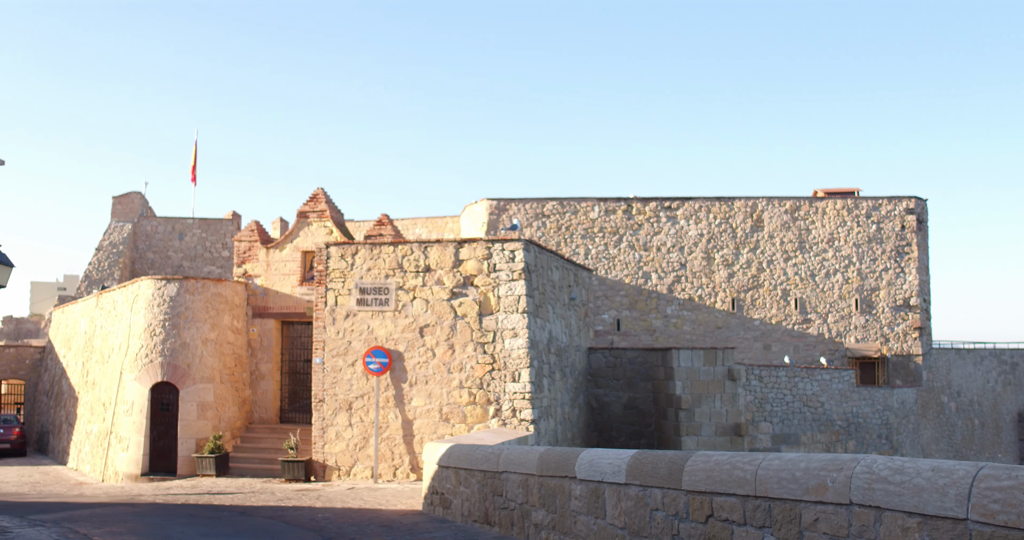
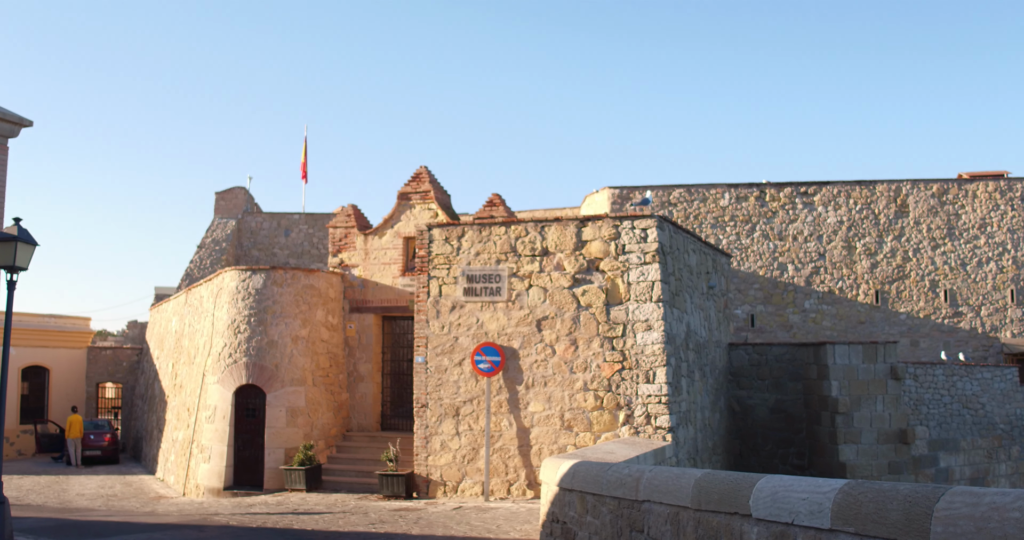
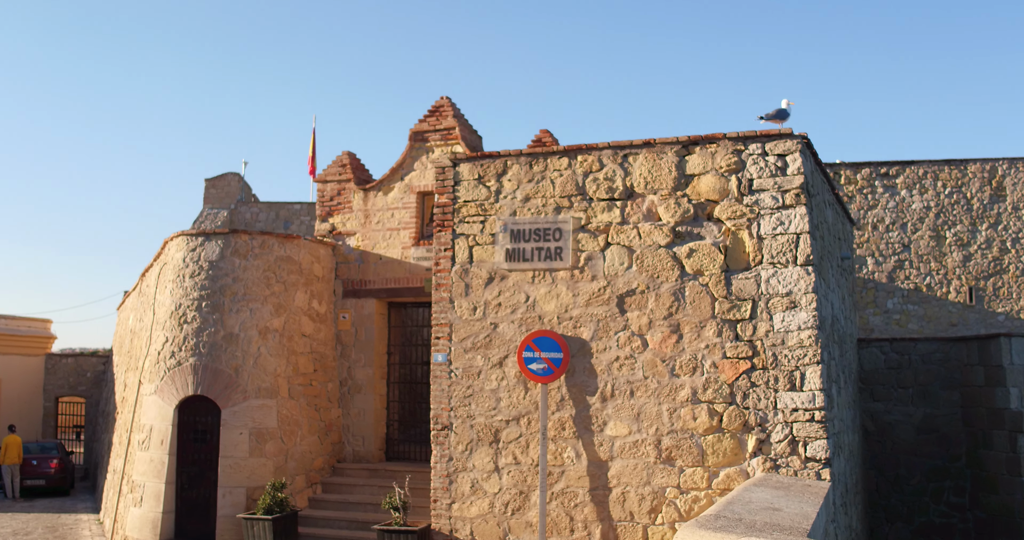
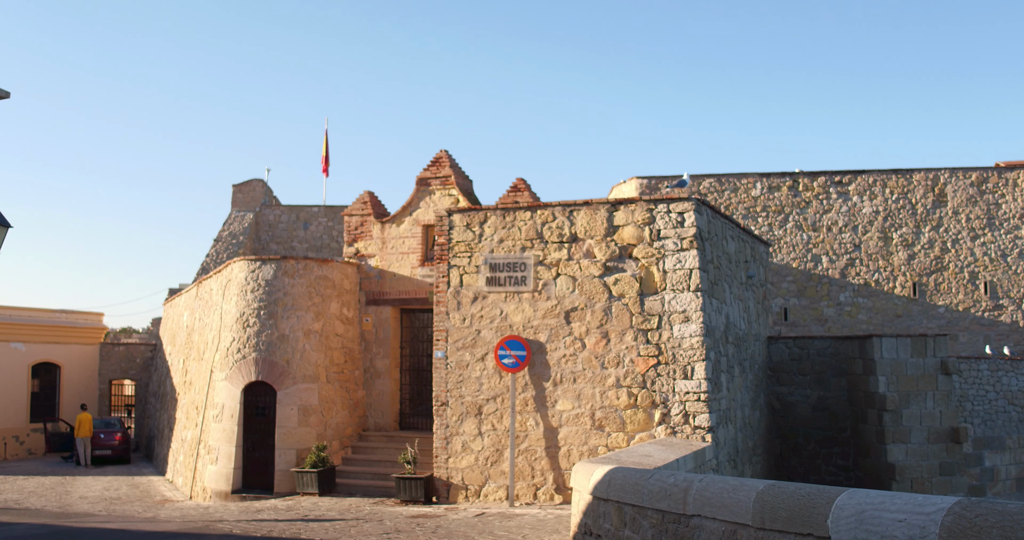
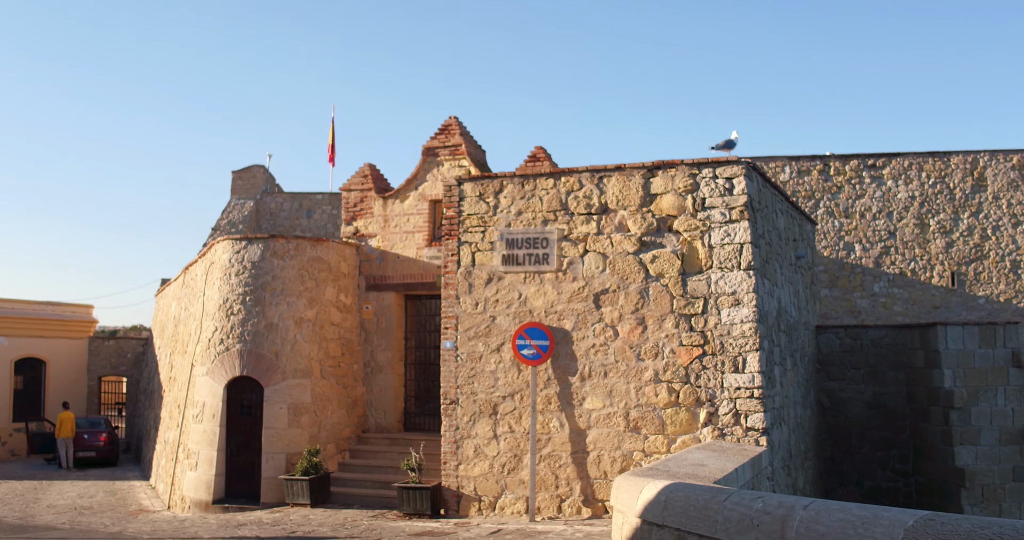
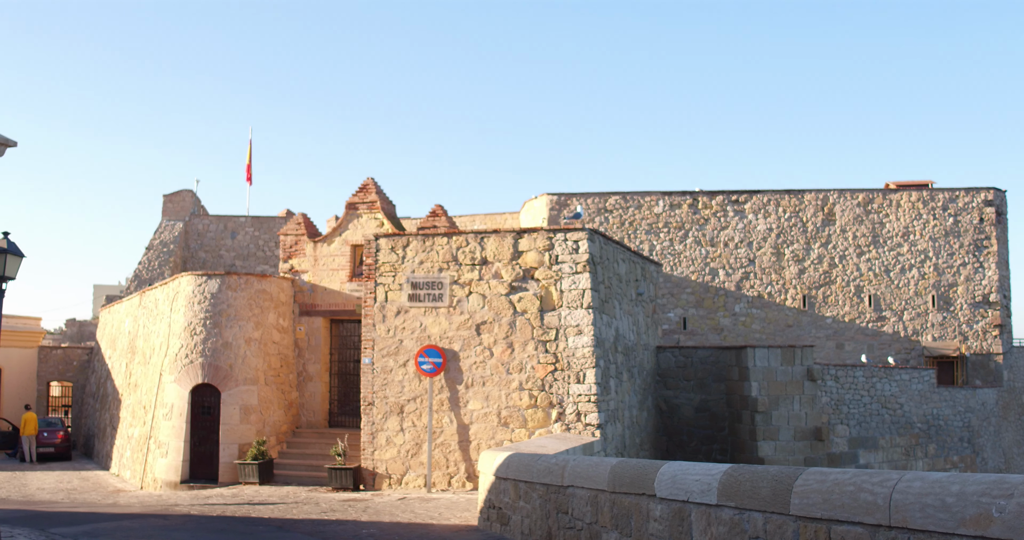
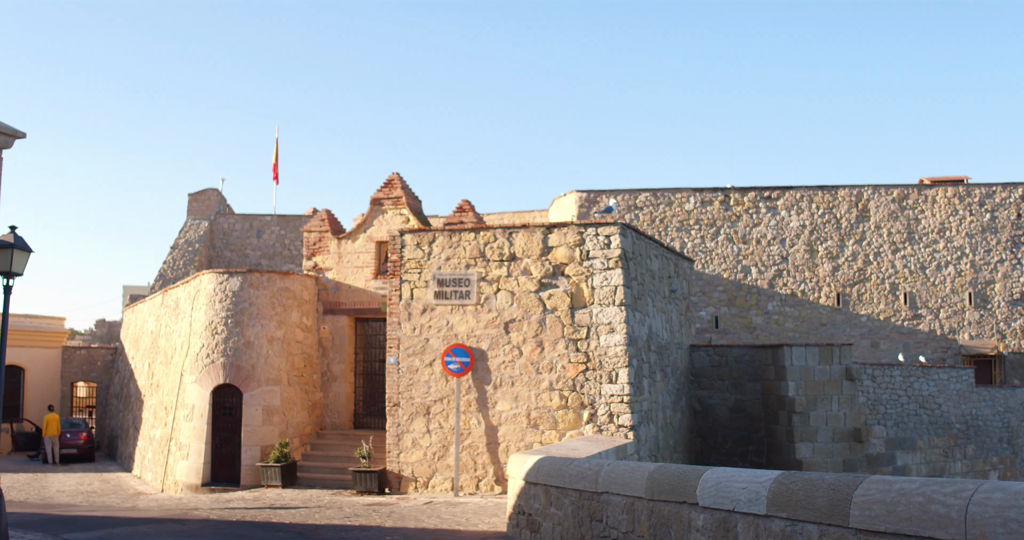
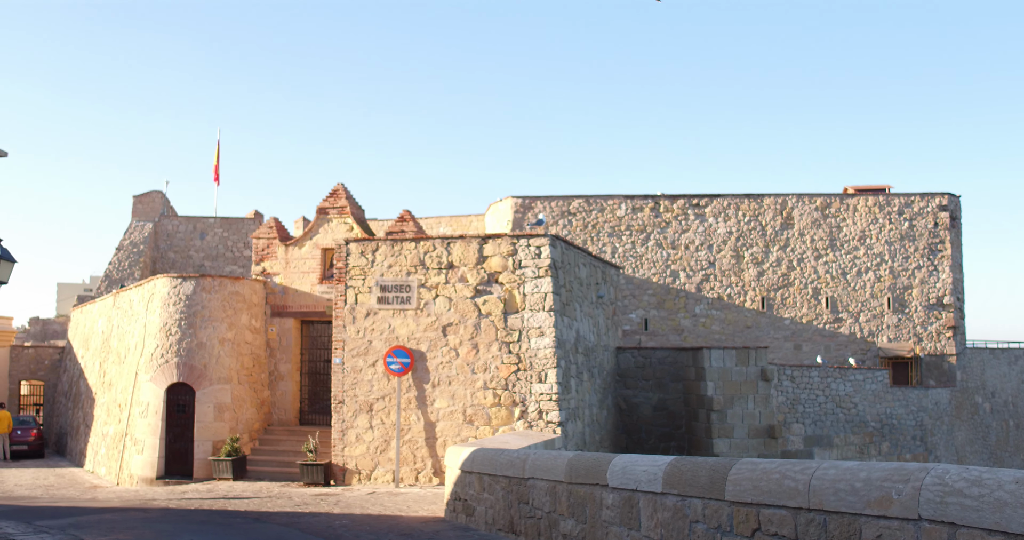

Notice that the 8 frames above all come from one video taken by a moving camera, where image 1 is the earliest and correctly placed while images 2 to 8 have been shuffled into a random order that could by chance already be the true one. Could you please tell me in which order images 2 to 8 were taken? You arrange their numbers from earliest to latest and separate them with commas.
8, 6, 7, 2, 4, 5, 3
